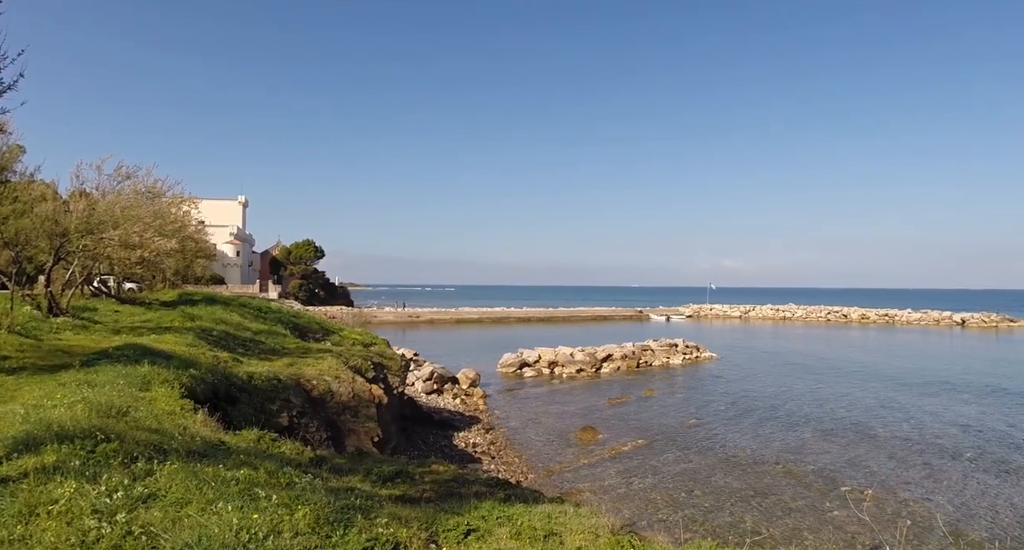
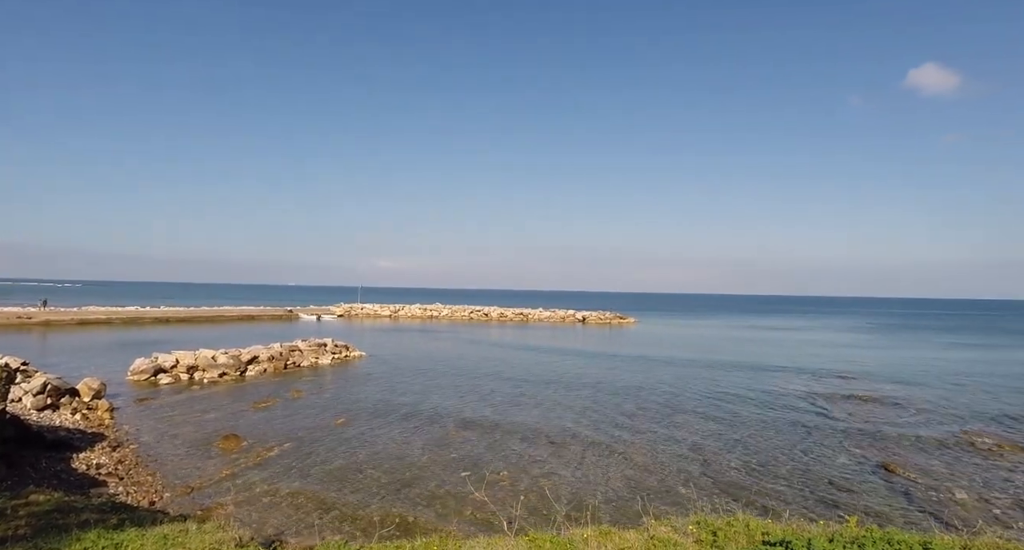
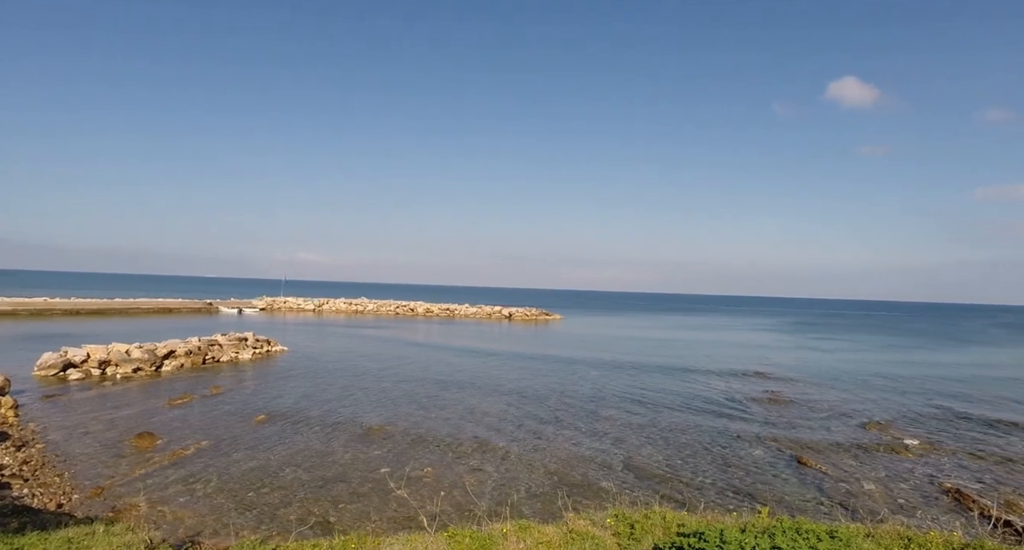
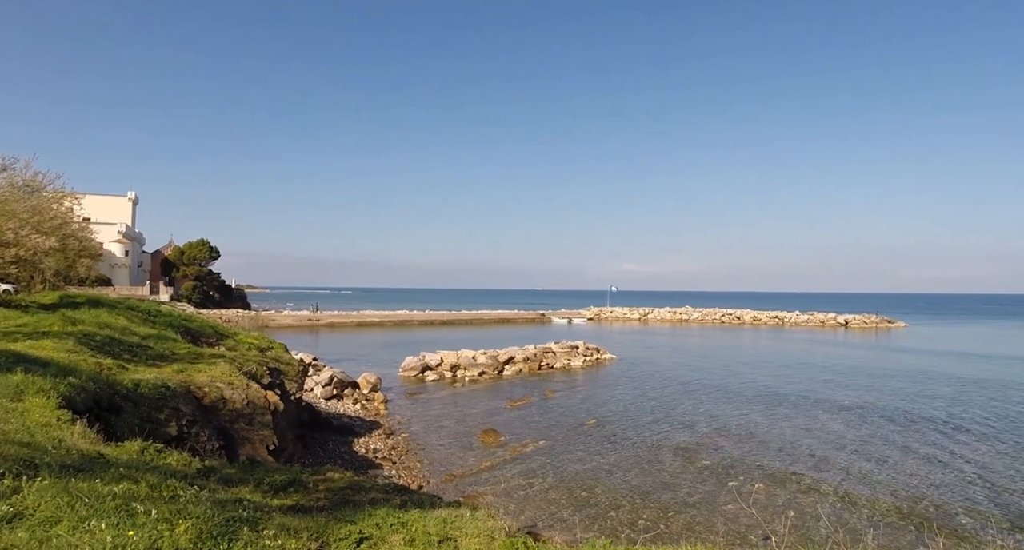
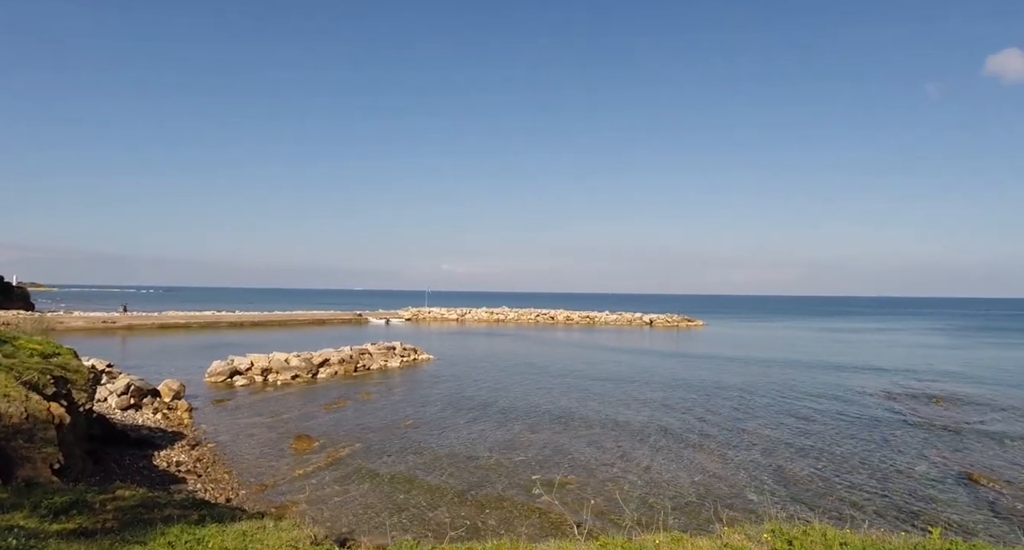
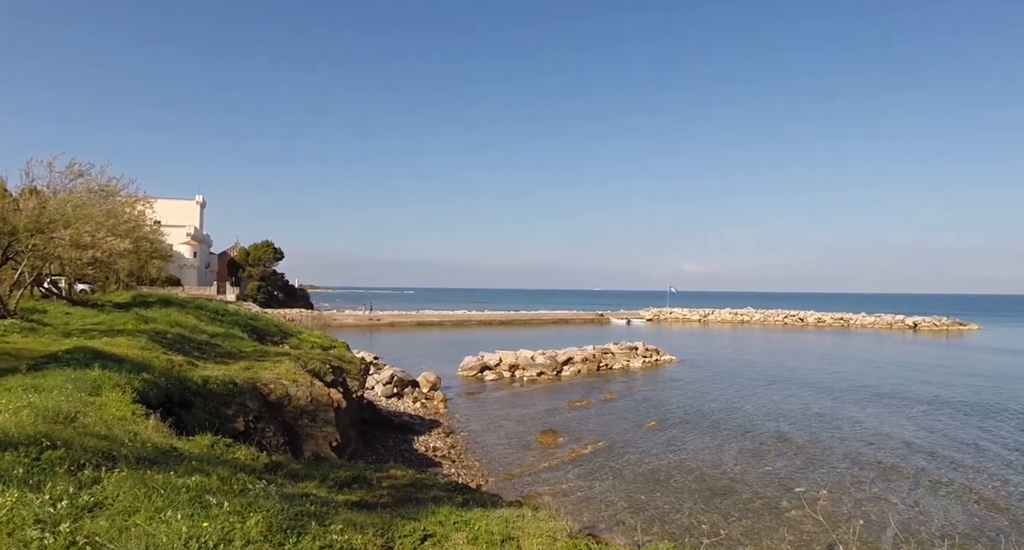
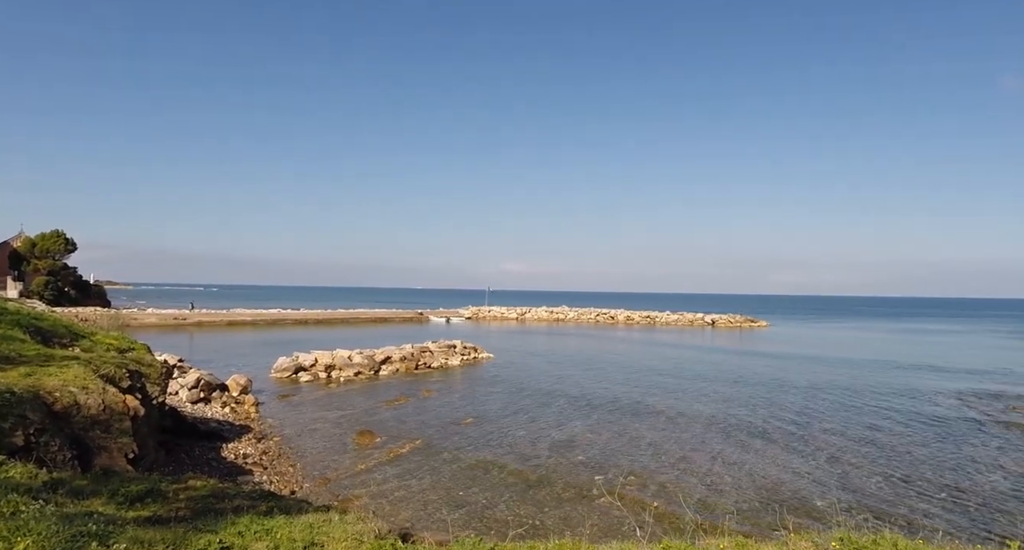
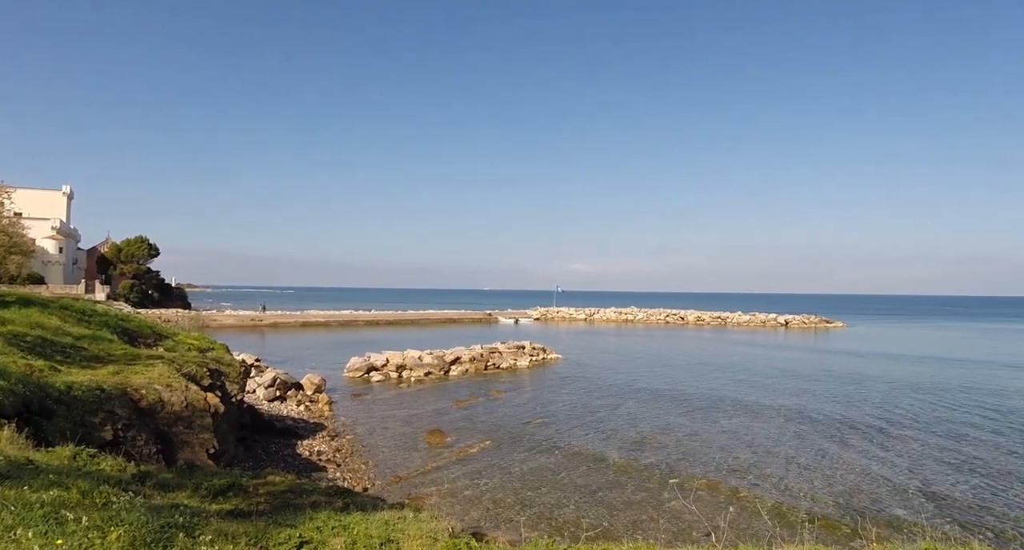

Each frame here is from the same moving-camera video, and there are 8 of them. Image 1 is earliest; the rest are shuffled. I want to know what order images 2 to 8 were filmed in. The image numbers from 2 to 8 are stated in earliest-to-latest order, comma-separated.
6, 4, 8, 7, 5, 2, 3
